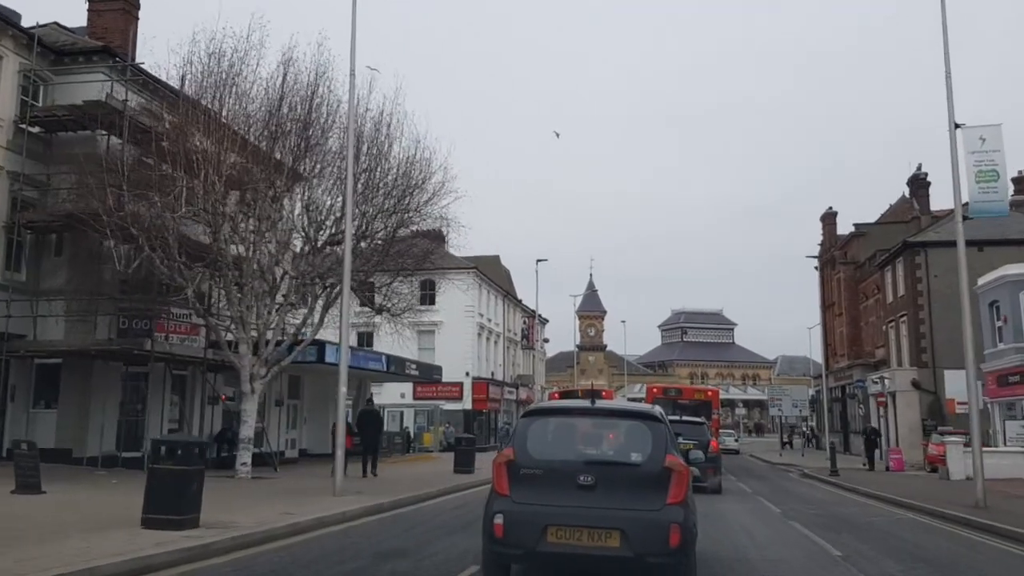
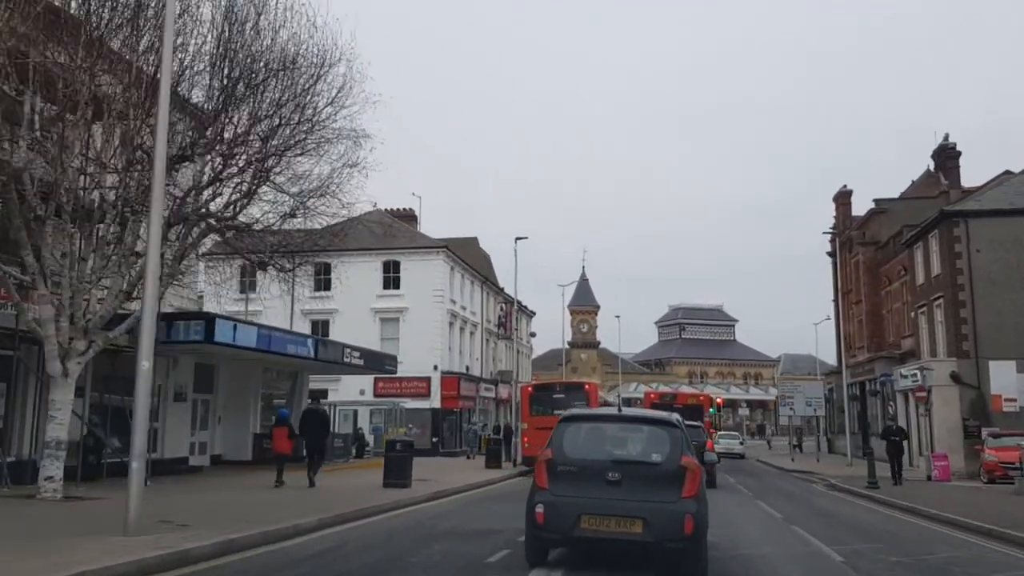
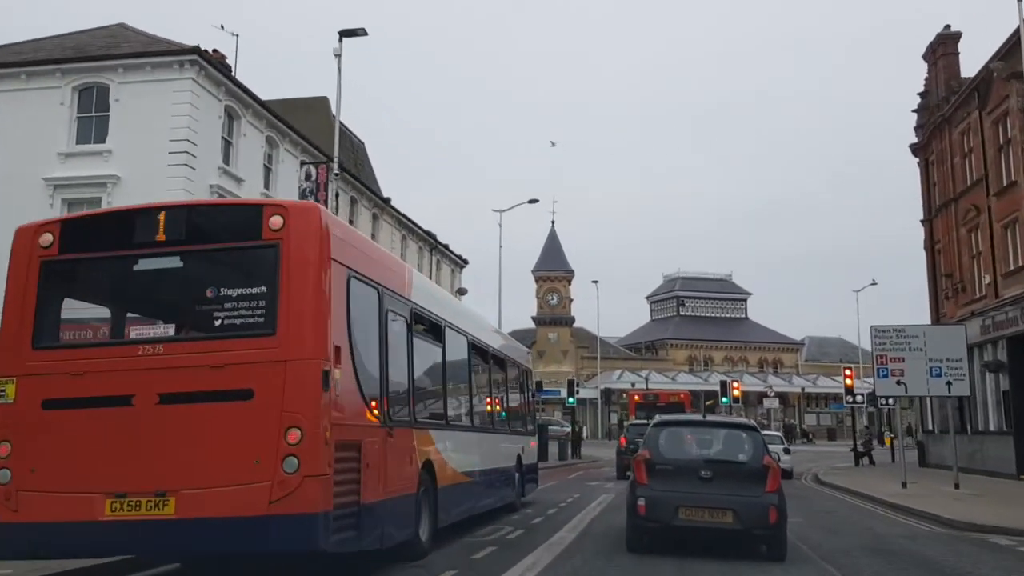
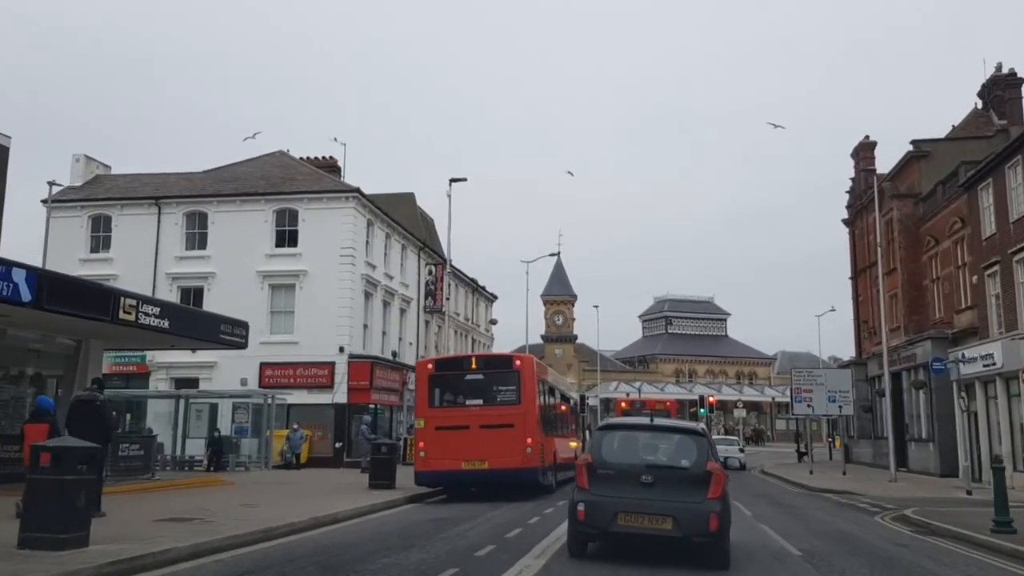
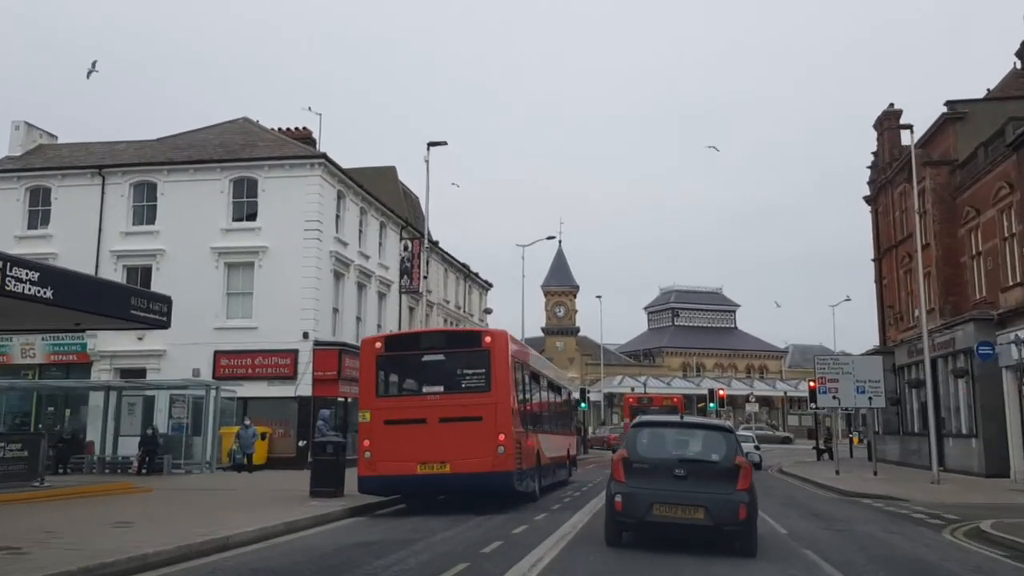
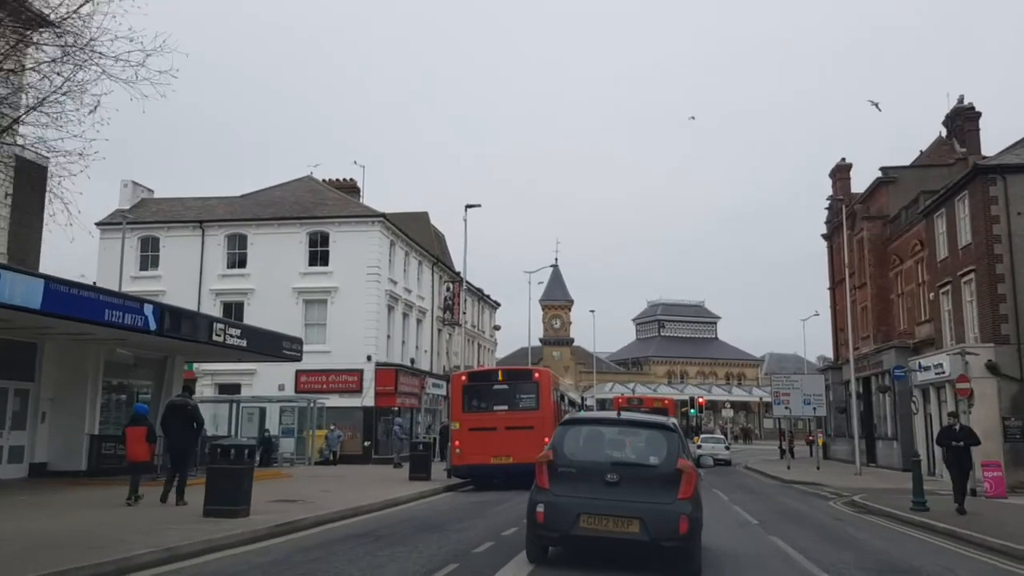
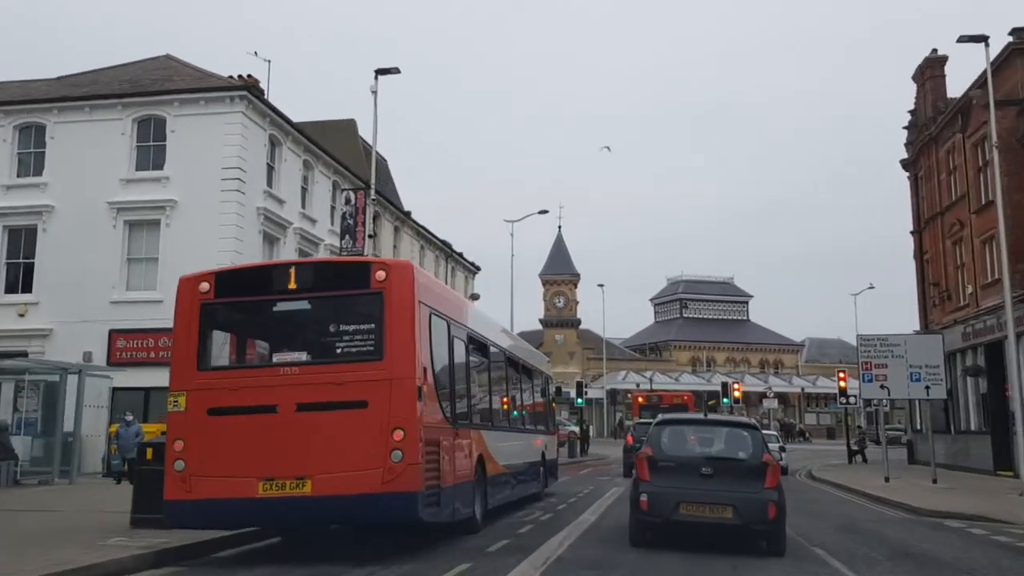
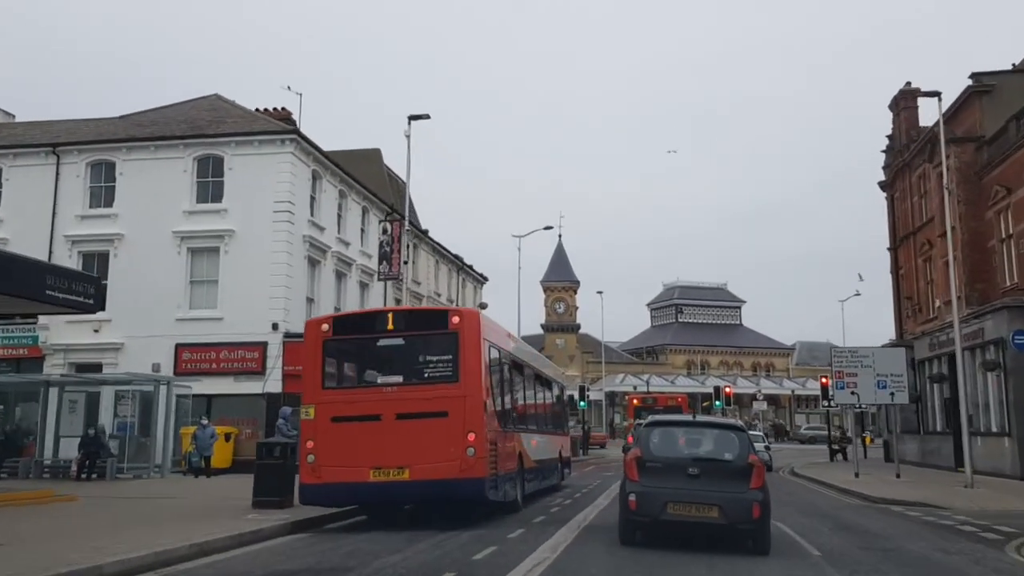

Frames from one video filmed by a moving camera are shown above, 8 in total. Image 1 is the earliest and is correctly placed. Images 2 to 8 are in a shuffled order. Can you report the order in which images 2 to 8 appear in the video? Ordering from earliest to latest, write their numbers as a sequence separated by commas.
2, 6, 4, 5, 8, 7, 3
